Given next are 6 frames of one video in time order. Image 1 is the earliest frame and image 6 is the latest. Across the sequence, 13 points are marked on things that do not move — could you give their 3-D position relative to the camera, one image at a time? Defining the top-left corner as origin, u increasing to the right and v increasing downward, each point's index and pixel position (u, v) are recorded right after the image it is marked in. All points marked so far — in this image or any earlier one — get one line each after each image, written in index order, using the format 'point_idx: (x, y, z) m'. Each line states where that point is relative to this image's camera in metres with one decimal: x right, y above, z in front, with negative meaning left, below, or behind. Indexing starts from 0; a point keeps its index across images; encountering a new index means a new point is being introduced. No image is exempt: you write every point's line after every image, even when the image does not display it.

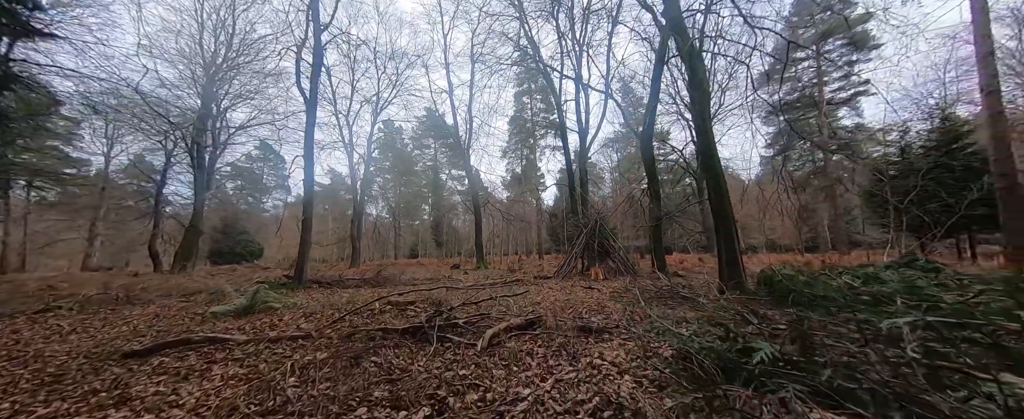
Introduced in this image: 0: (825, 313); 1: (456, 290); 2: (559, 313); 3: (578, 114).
0: (+2.7, -0.9, +2.4) m
1: (-1.1, -1.5, +5.2) m
2: (+0.5, -1.1, +2.8) m
3: (+2.4, +3.6, +10.4) m
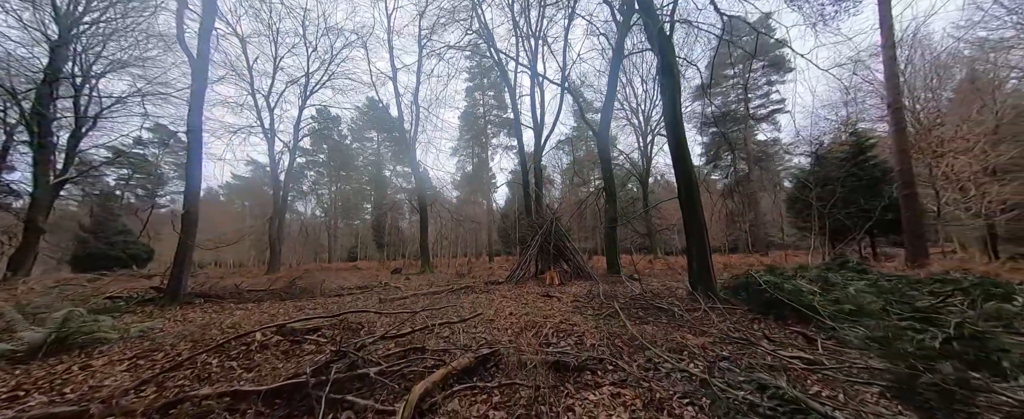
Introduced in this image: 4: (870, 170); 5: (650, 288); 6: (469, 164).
0: (+2.4, -0.9, +2.1) m
1: (-1.9, -1.5, +4.3) m
2: (+0.1, -1.0, +2.2) m
3: (+0.8, +3.6, +10.0) m
4: (+9.0, +1.0, +7.0) m
5: (+2.2, -1.3, +4.4) m
6: (-2.9, +3.2, +19.9) m
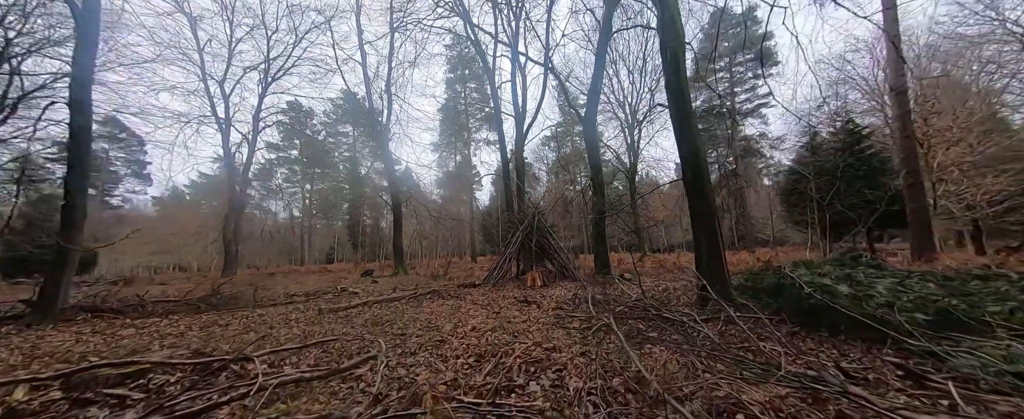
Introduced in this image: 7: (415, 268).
0: (+2.1, -0.7, +1.4) m
1: (-2.3, -1.3, +3.4) m
2: (-0.2, -0.9, +1.4) m
3: (+0.1, +3.7, +9.2) m
4: (+8.4, +1.2, +6.7) m
5: (+1.8, -1.1, +3.8) m
6: (-4.0, +3.3, +19.0) m
7: (-4.0, -2.5, +11.6) m
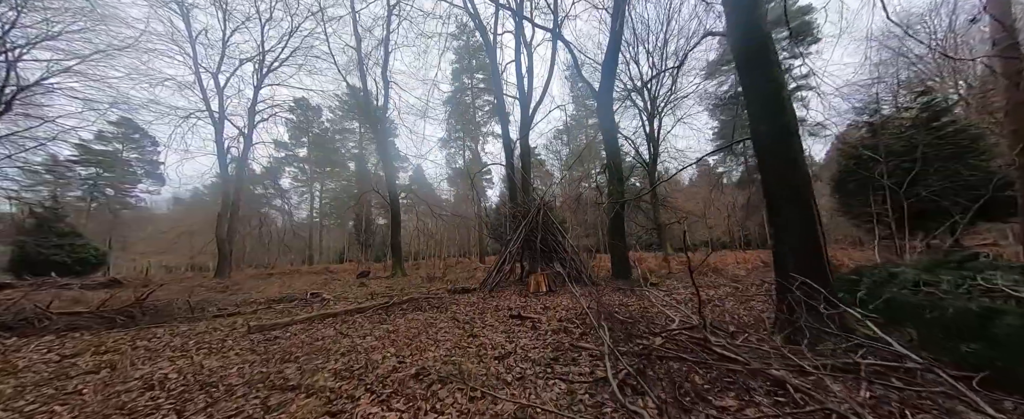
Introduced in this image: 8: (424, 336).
0: (+1.9, -0.6, +0.4) m
1: (-2.4, -1.2, +2.6) m
2: (-0.5, -0.7, +0.4) m
3: (+0.2, +3.9, +8.3) m
4: (+8.4, +1.4, +5.3) m
5: (+1.7, -0.9, +2.7) m
6: (-3.4, +3.5, +18.2) m
7: (-3.7, -2.4, +10.8) m
8: (-0.8, -1.1, +2.5) m
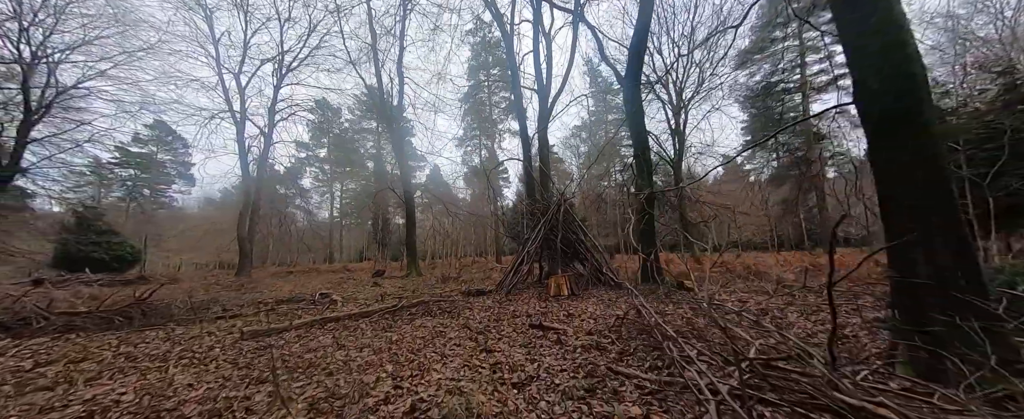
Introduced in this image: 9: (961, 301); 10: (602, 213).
0: (+1.9, -0.5, -0.1) m
1: (-2.2, -1.1, +2.3) m
2: (-0.4, -0.6, +0.1) m
3: (+0.7, +4.0, +7.8) m
4: (+8.7, +1.5, +4.4) m
5: (+1.9, -0.9, +2.2) m
6: (-2.4, +3.6, +17.9) m
7: (-3.1, -2.3, +10.6) m
8: (-0.6, -1.1, +2.1) m
9: (+2.0, -0.4, +1.1) m
10: (+2.6, -0.1, +8.1) m
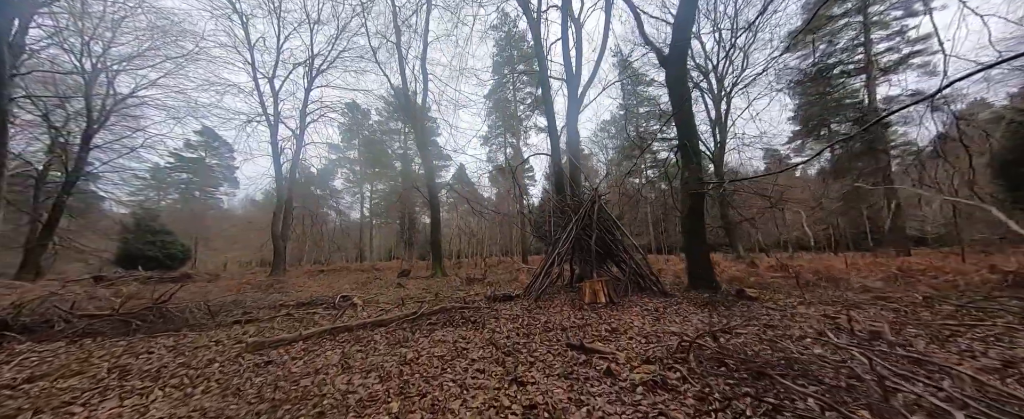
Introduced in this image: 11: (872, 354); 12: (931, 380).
0: (+1.9, -0.5, -0.7) m
1: (-2.0, -1.1, +2.0) m
2: (-0.4, -0.6, -0.4) m
3: (+1.4, +4.0, +7.3) m
4: (+9.1, +1.6, +3.2) m
5: (+2.1, -0.8, +1.6) m
6: (-0.8, +3.6, +17.6) m
7: (-2.1, -2.2, +10.4) m
8: (-0.4, -1.0, +1.7) m
9: (+2.1, -0.3, +0.5) m
10: (+3.3, 0.0, +7.4) m
11: (+2.5, -0.9, +1.9) m
12: (+2.2, -0.8, +1.5) m
